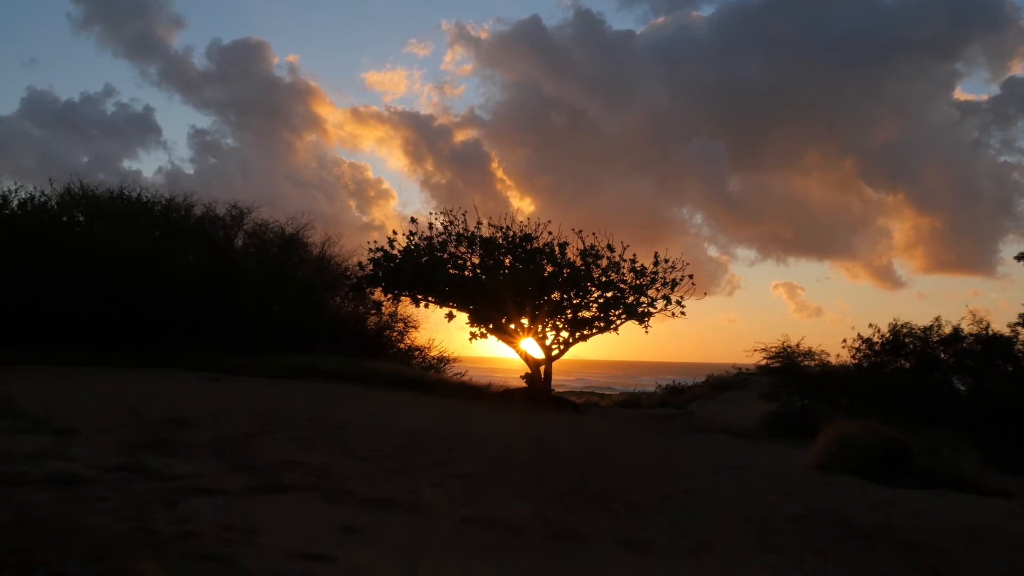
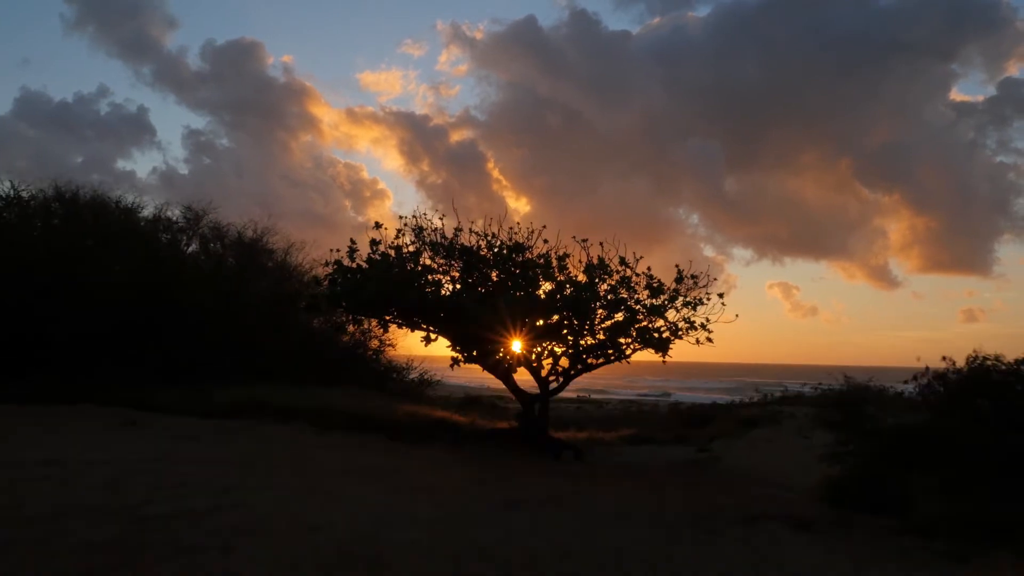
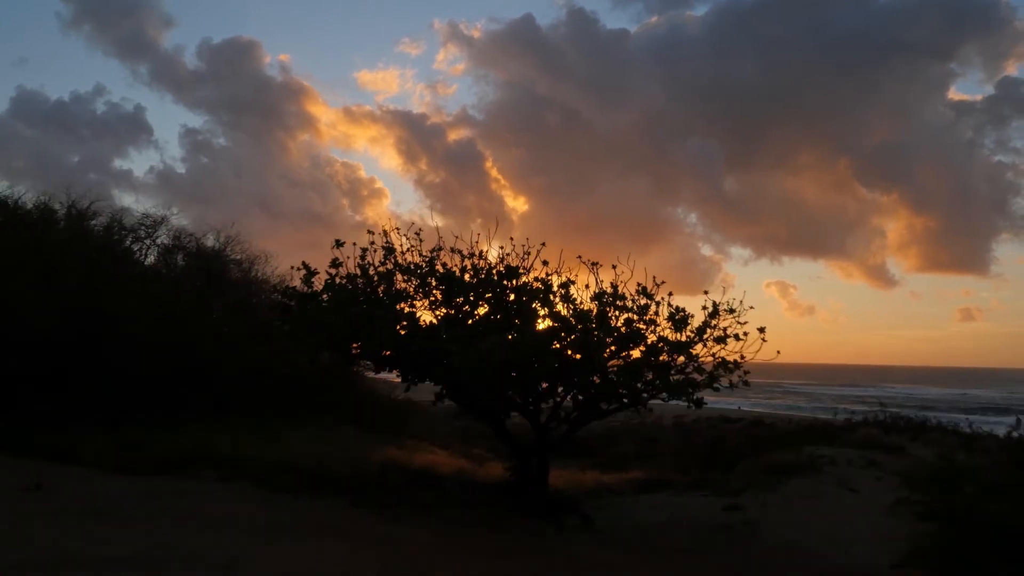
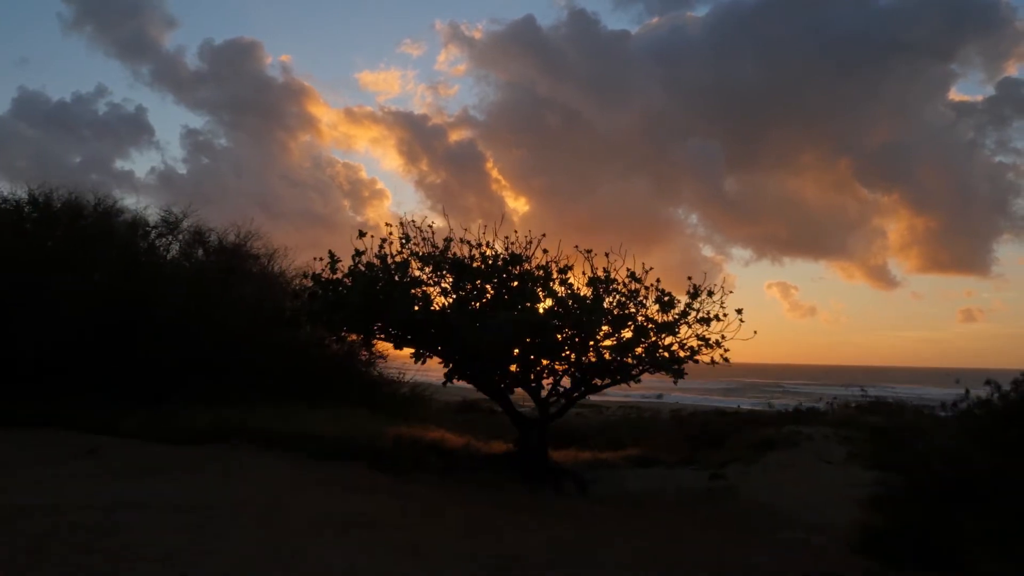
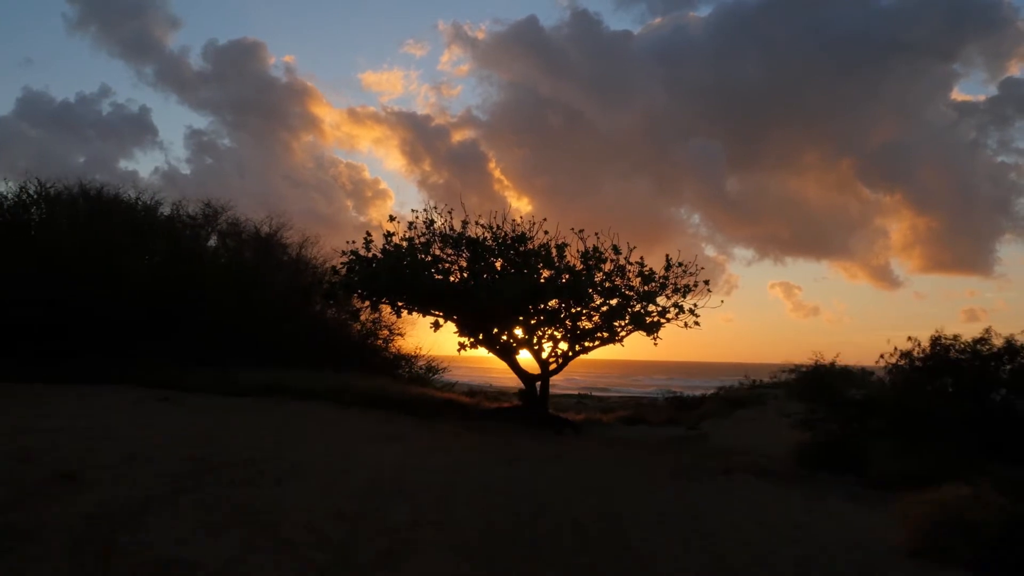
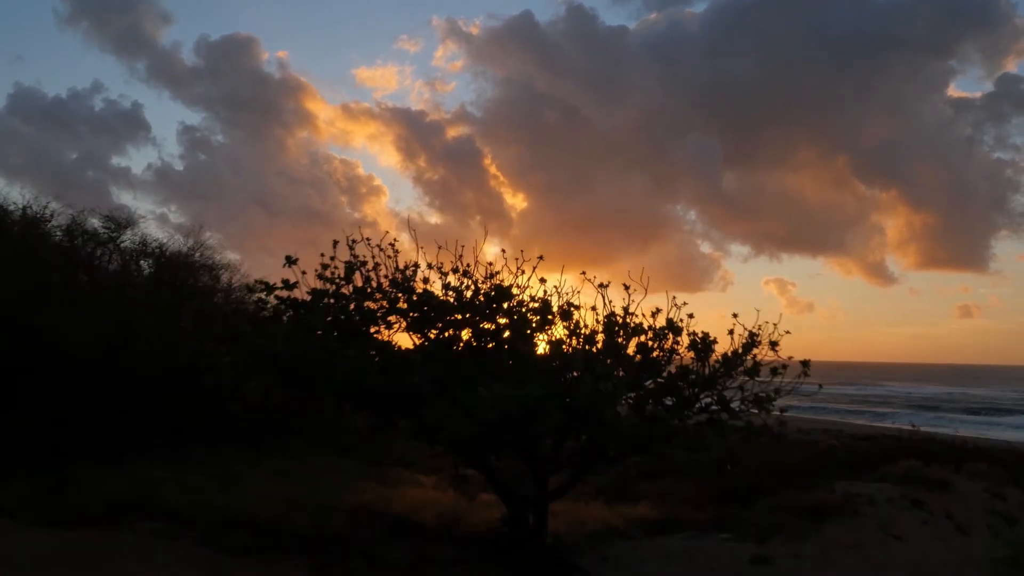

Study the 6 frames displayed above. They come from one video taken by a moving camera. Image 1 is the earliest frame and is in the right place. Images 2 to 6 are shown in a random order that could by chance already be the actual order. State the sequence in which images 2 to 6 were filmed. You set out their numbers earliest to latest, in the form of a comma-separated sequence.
5, 2, 4, 3, 6
